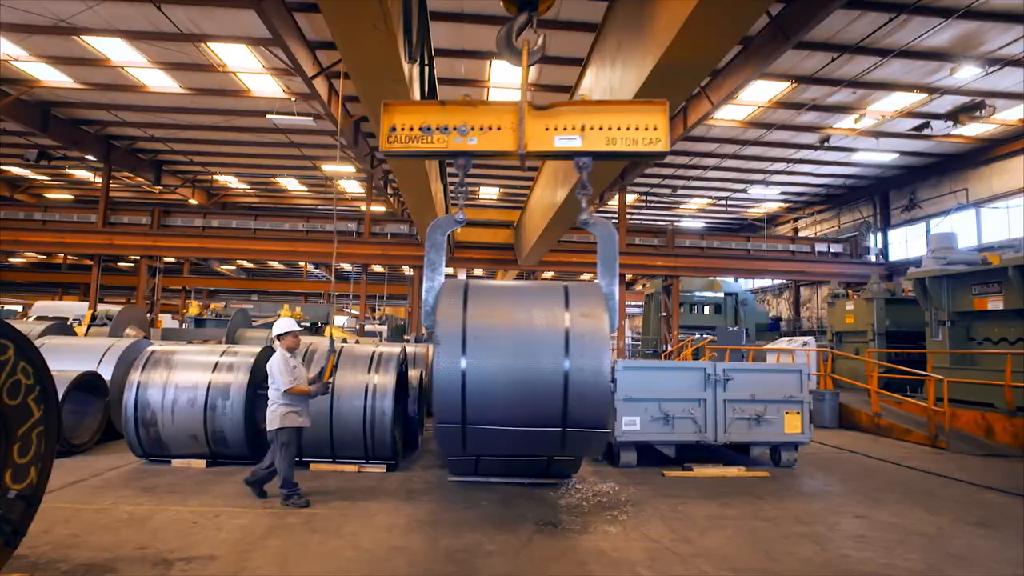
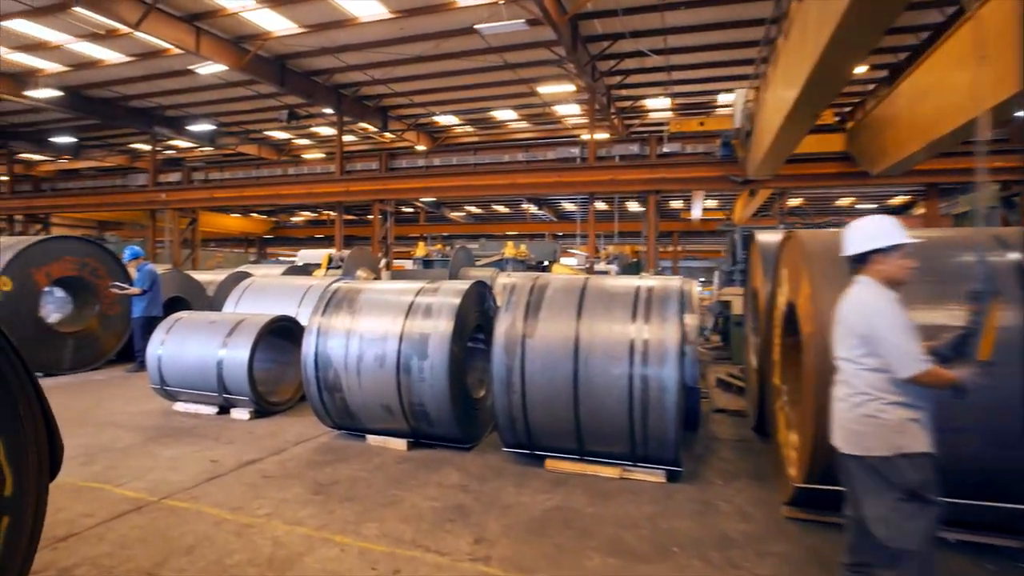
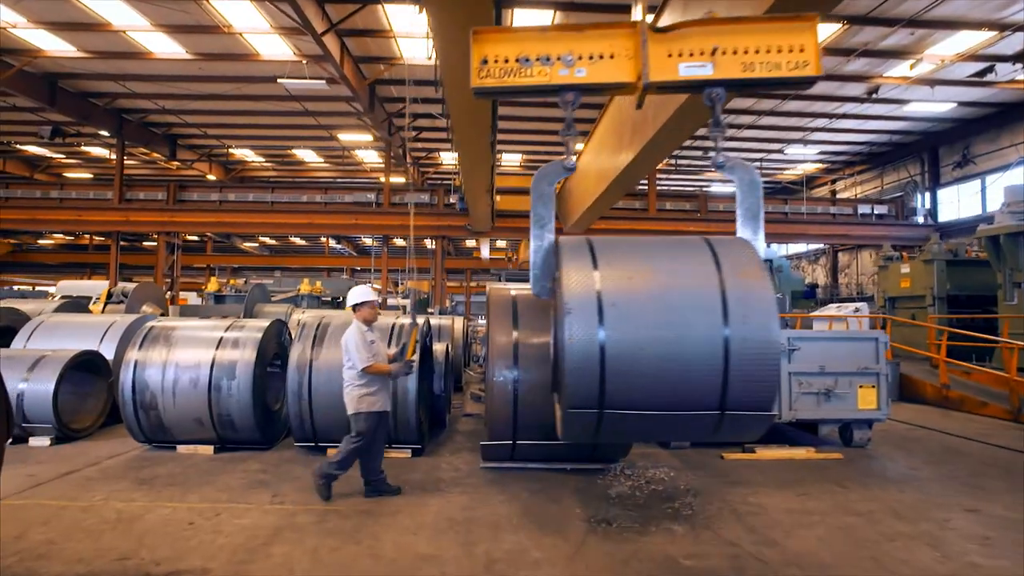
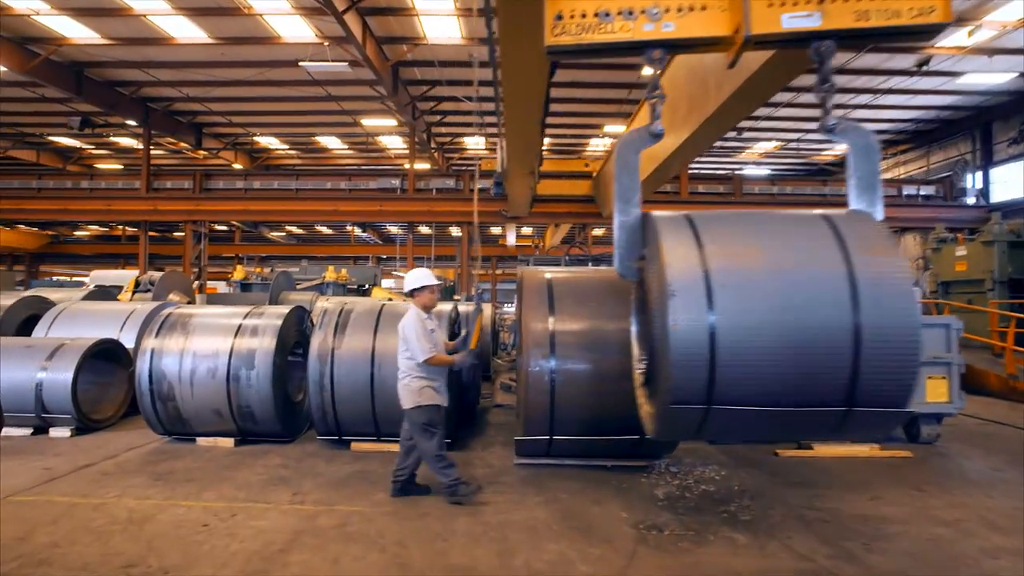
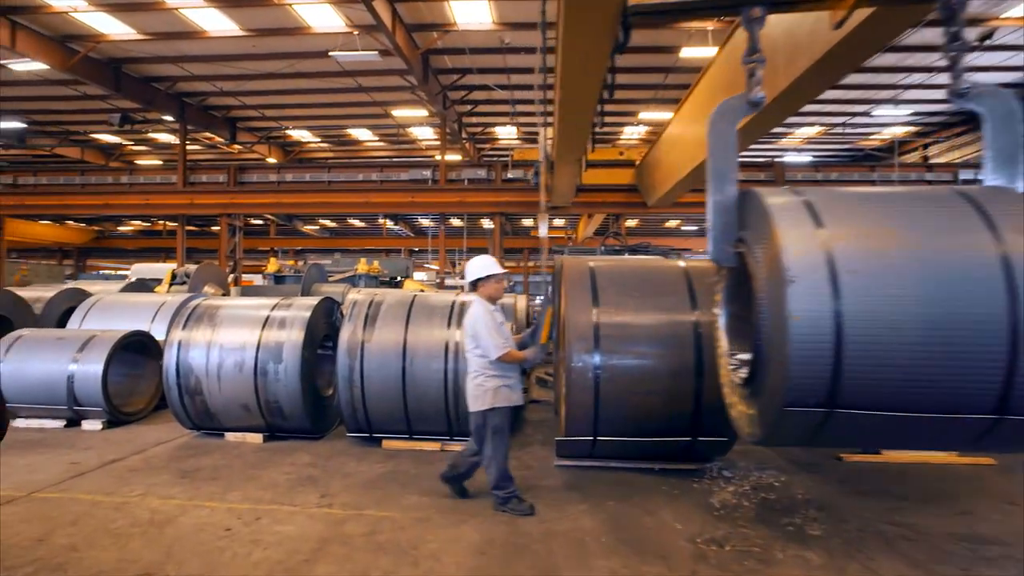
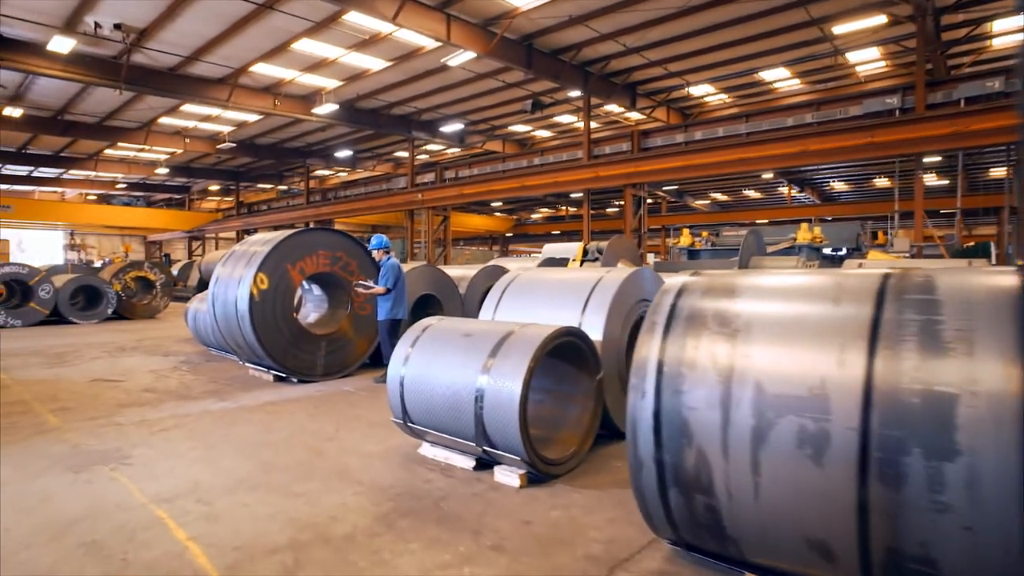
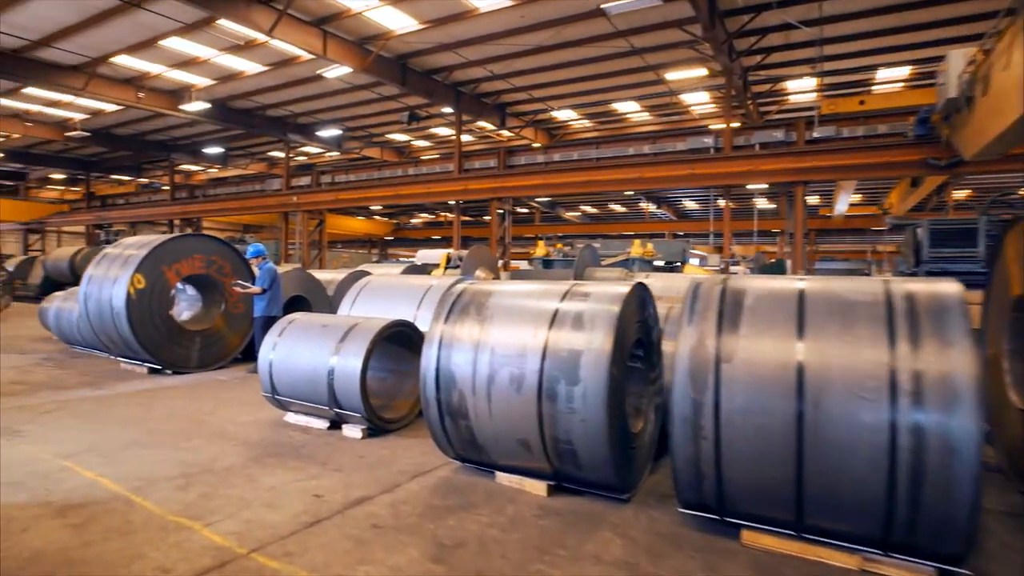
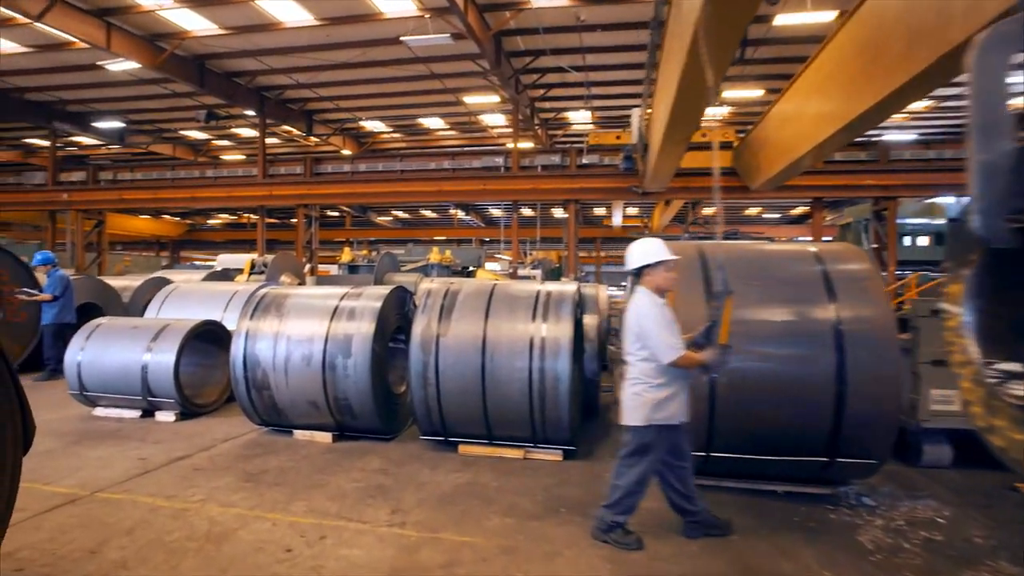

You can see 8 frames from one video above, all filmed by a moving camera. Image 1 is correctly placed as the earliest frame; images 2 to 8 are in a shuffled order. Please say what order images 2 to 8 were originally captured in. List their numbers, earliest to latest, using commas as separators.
3, 4, 5, 8, 2, 7, 6
